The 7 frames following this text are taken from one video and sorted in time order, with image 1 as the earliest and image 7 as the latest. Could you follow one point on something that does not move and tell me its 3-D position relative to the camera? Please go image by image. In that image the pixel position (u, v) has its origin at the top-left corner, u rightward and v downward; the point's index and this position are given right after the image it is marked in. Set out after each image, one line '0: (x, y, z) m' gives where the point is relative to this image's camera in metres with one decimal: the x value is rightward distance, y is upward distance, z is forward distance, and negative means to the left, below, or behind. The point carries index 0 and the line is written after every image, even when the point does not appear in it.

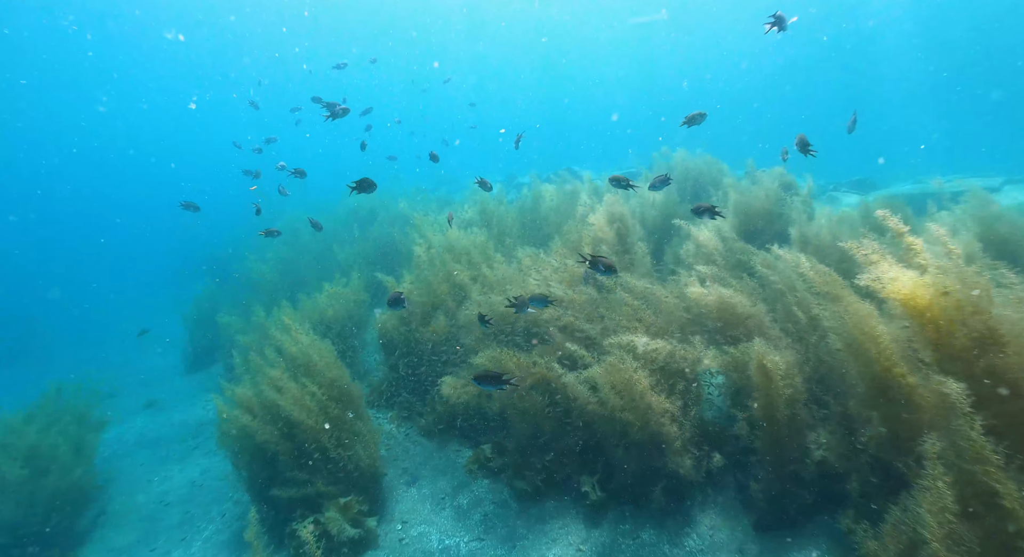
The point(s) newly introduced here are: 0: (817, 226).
0: (+4.7, +0.8, +8.2) m
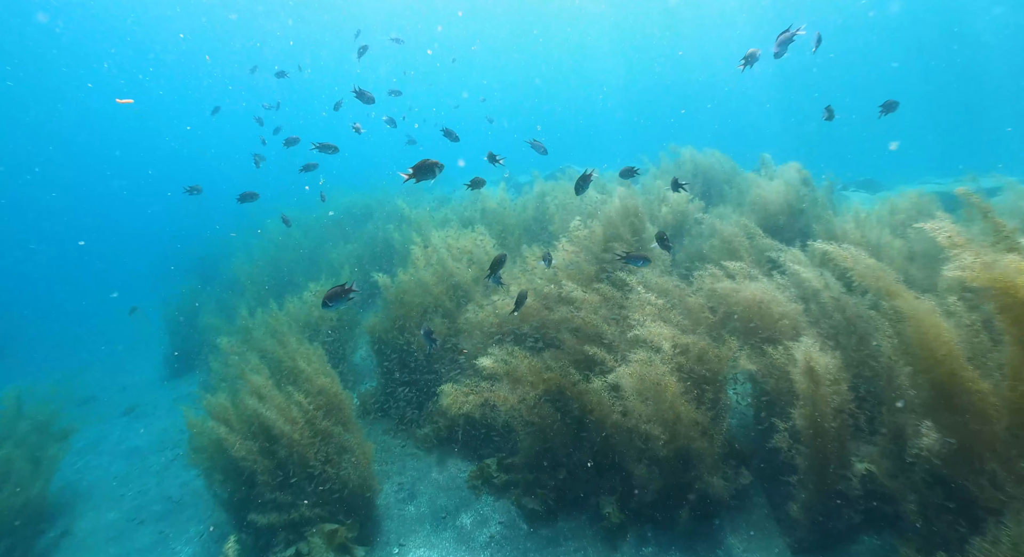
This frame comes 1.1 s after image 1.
0: (+4.8, +0.8, +7.6) m
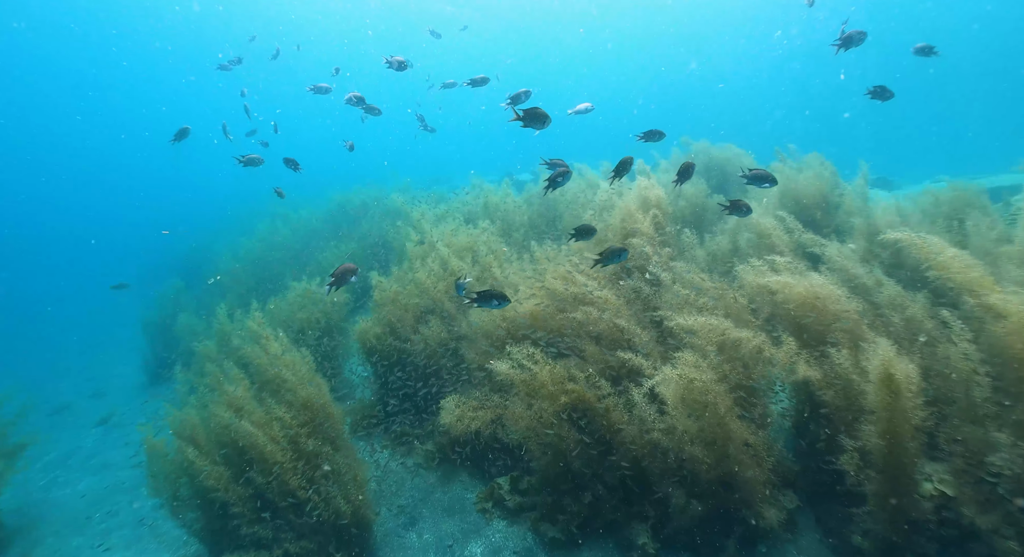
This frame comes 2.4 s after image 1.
0: (+4.9, +0.8, +7.0) m
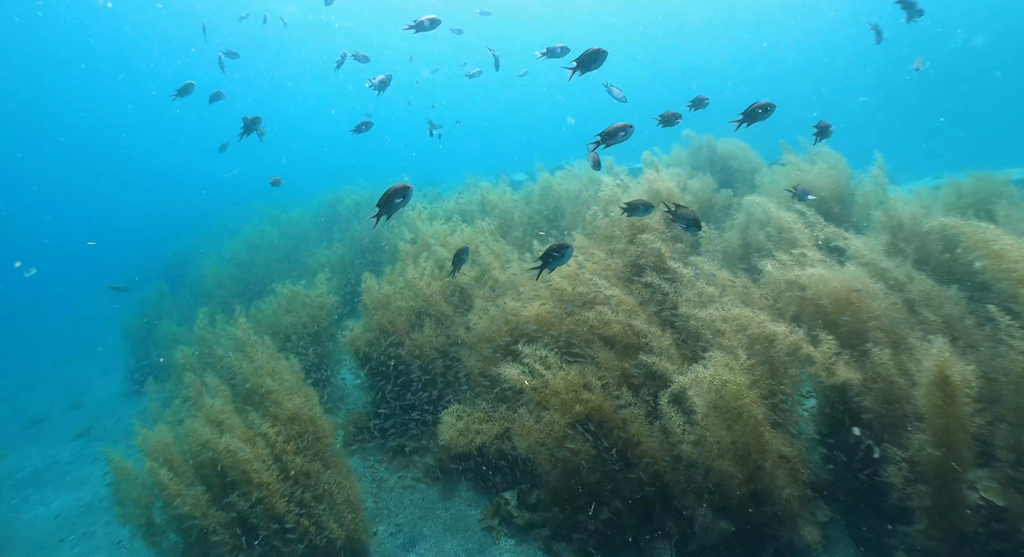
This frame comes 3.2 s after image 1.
0: (+5.0, +0.9, +6.6) m
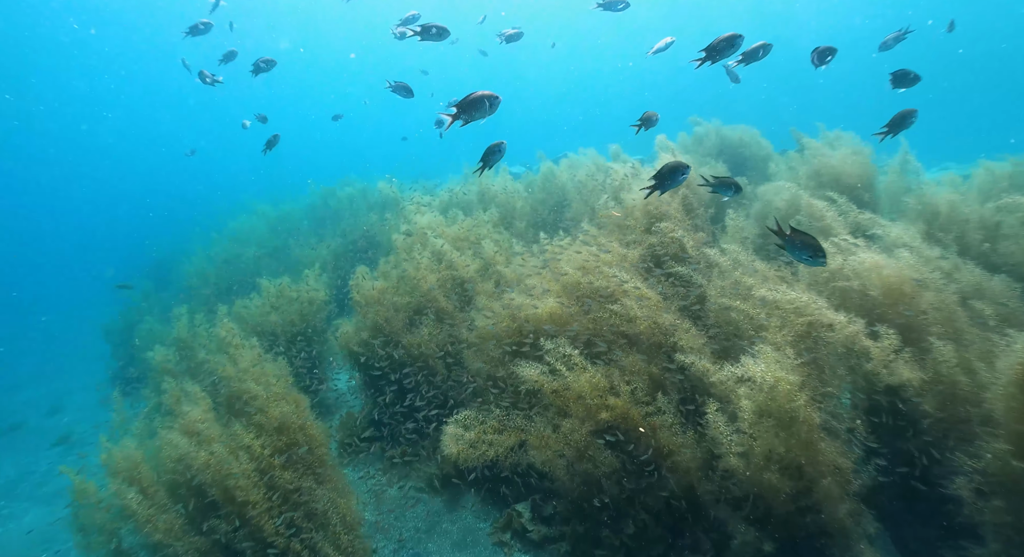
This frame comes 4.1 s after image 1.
0: (+5.1, +1.0, +6.2) m
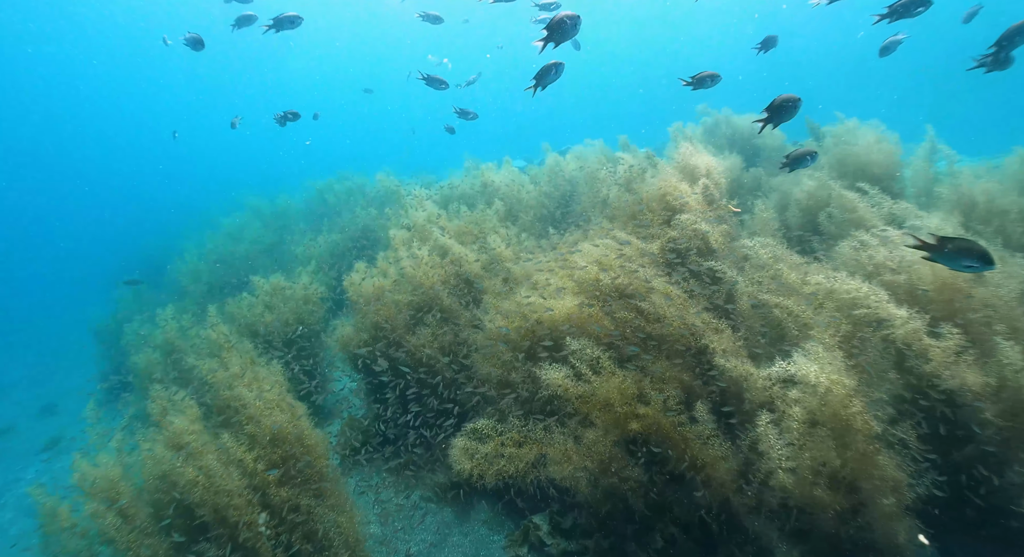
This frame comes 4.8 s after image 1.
0: (+5.2, +1.1, +5.9) m
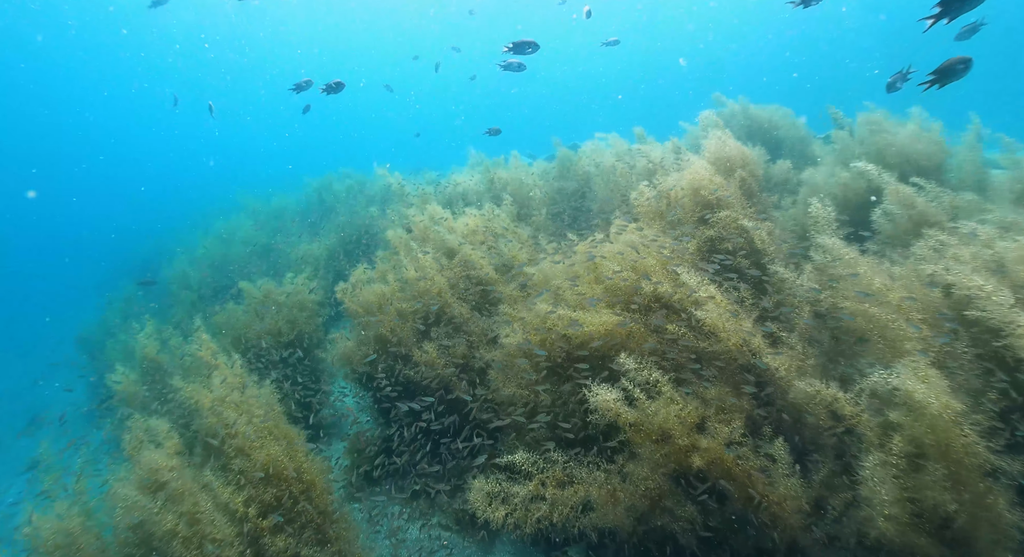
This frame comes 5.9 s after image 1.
0: (+5.3, +1.1, +5.4) m
